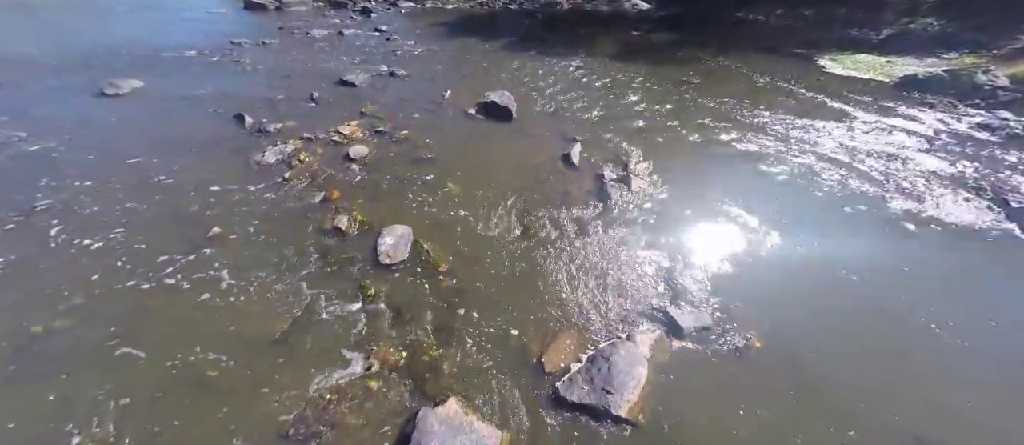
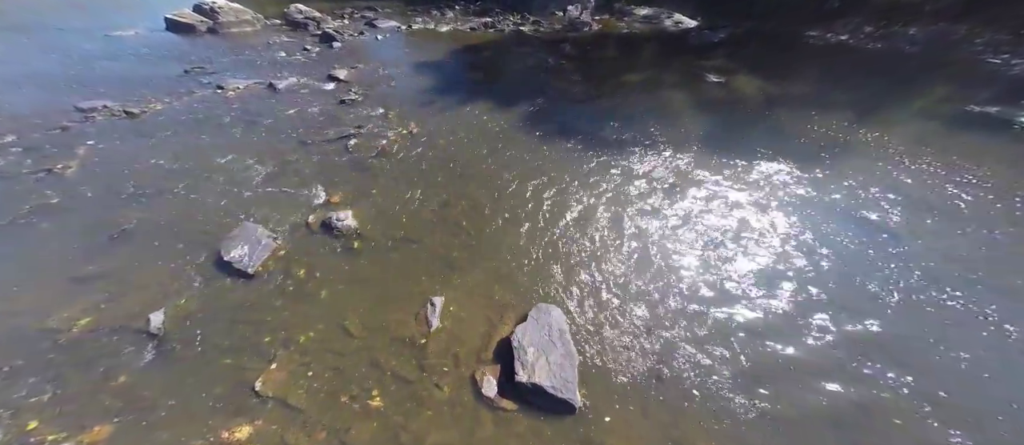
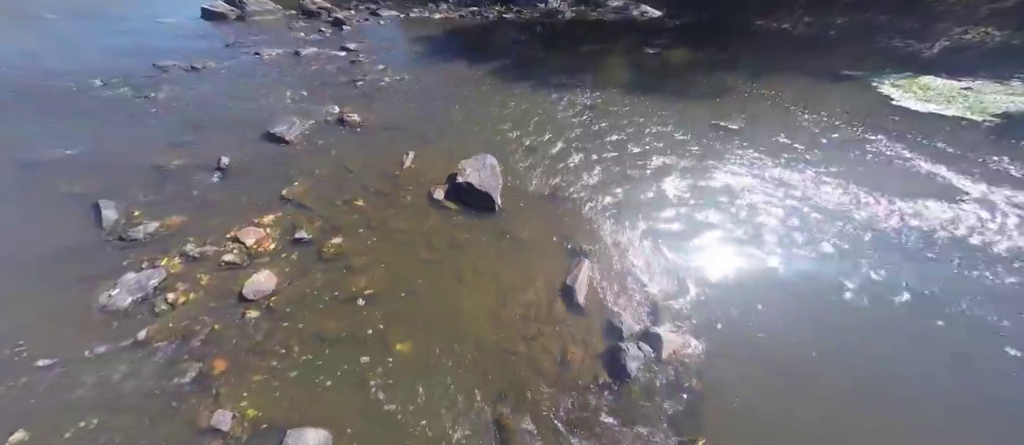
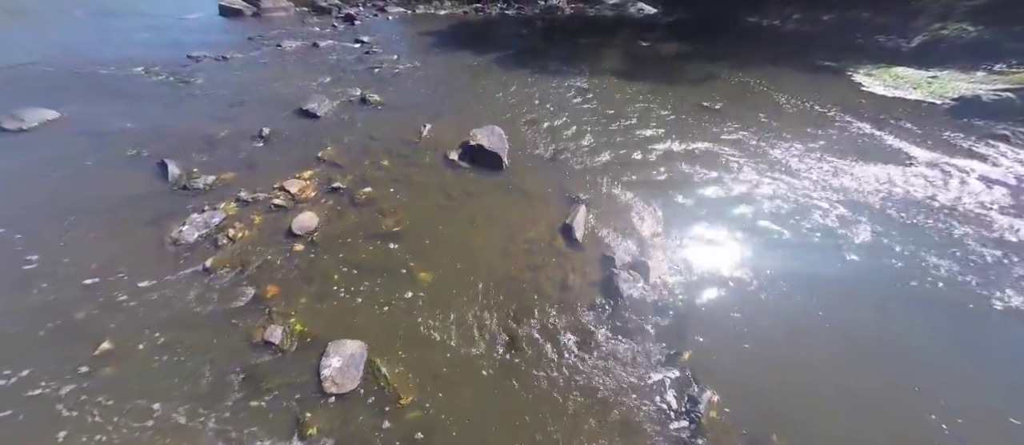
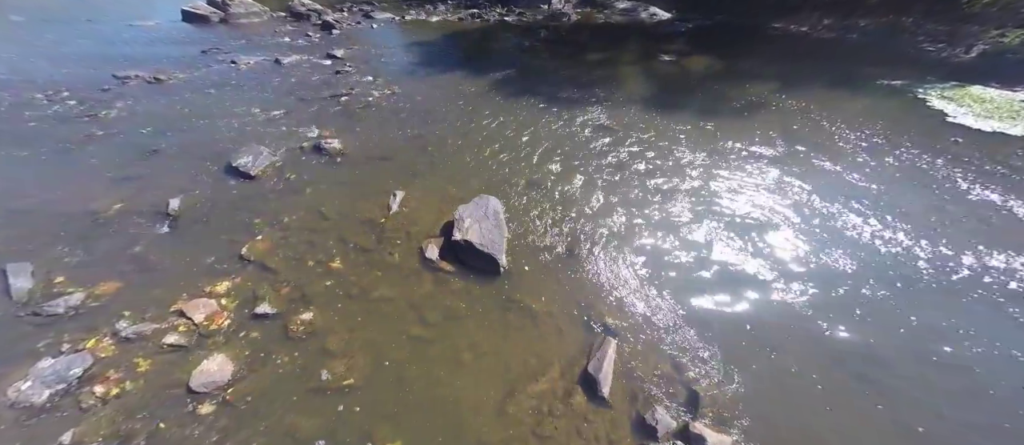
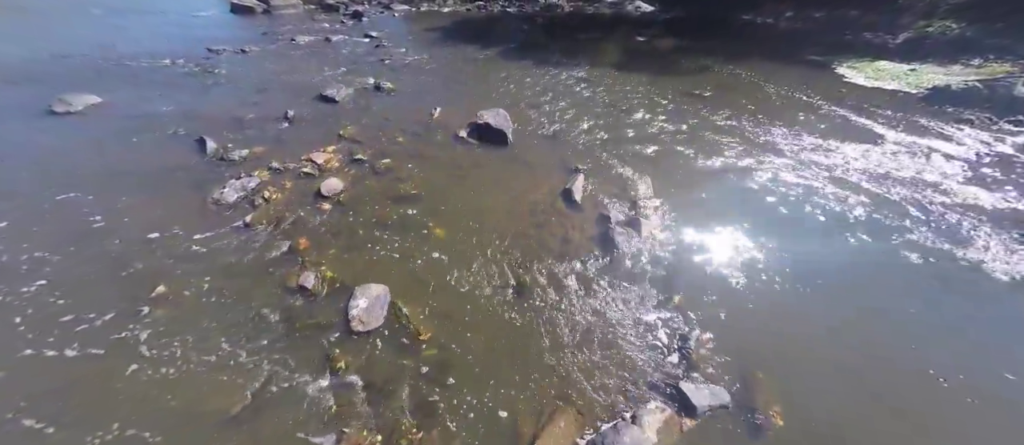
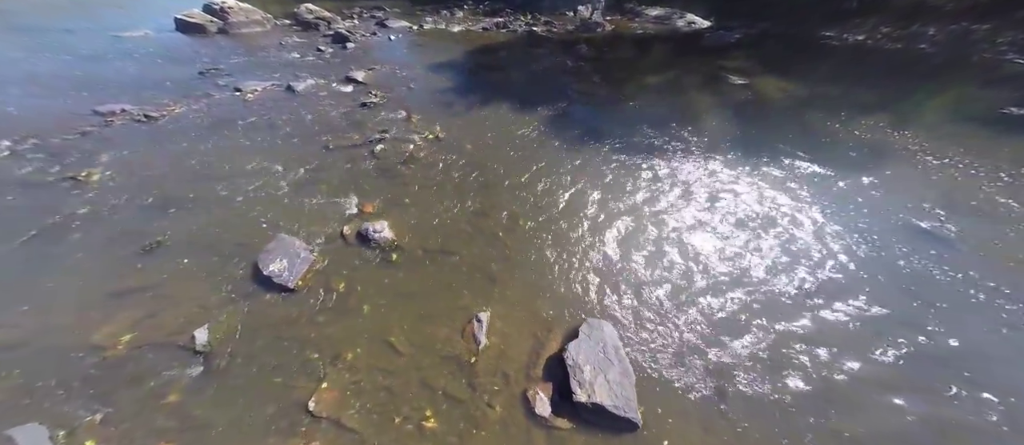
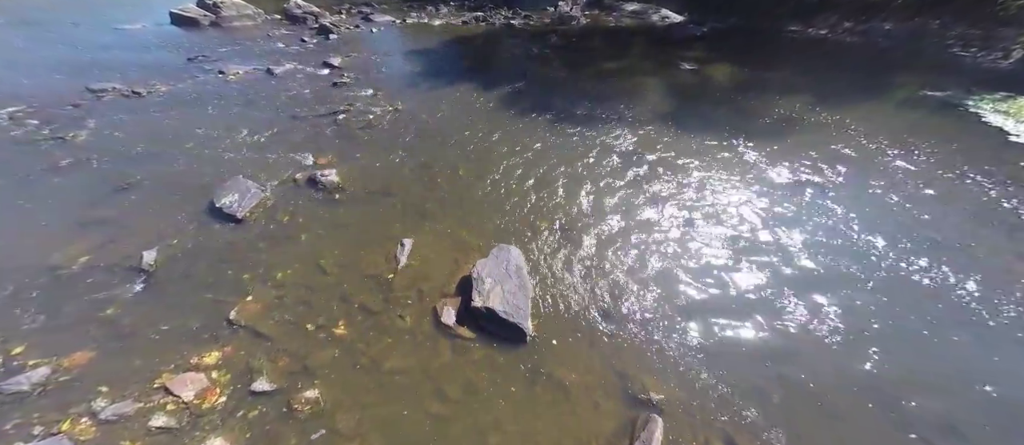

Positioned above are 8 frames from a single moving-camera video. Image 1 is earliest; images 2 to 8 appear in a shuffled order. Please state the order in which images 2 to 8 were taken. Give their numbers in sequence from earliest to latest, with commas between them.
6, 4, 3, 5, 8, 2, 7
